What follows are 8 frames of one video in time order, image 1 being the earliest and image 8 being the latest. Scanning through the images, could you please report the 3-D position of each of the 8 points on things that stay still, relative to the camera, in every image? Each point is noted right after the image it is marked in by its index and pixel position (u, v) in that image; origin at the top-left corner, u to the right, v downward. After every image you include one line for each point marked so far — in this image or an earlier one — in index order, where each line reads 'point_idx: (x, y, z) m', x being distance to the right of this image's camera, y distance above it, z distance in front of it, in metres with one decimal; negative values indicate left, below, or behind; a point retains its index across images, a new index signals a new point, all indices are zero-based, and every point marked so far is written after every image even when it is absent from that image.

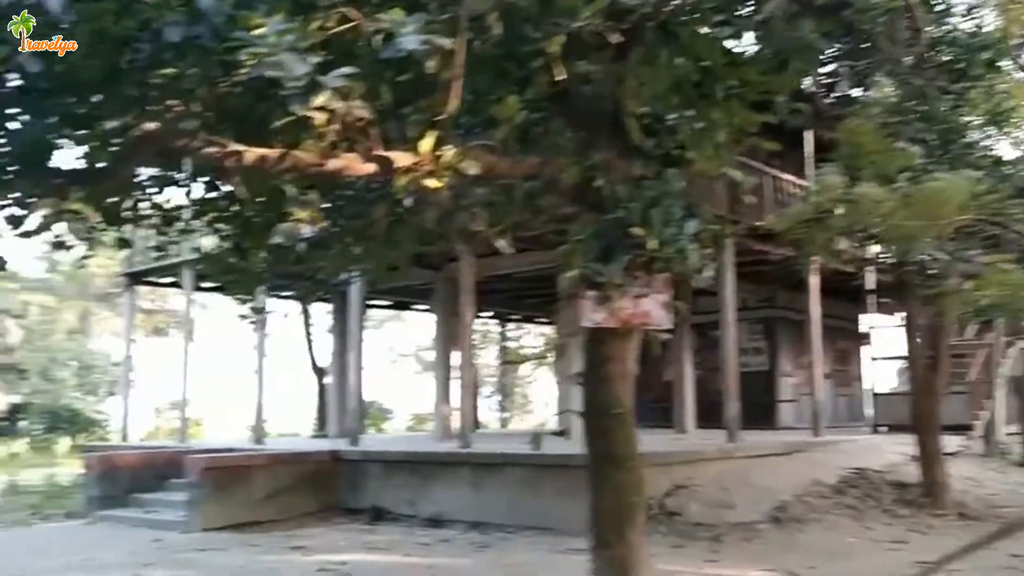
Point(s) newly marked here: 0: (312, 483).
0: (-2.1, -2.0, +9.5) m
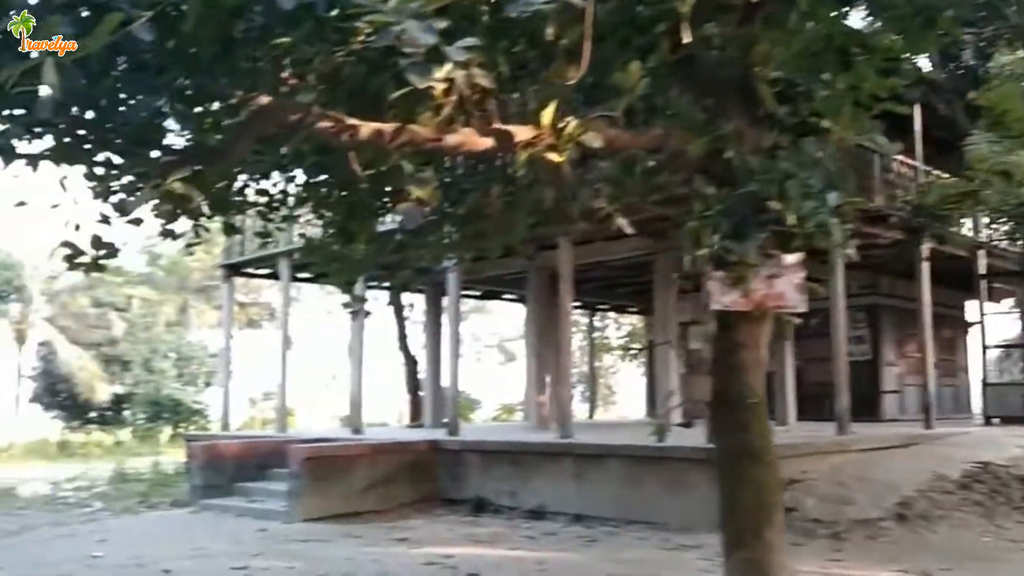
0: (-1.0, -1.9, +9.4) m
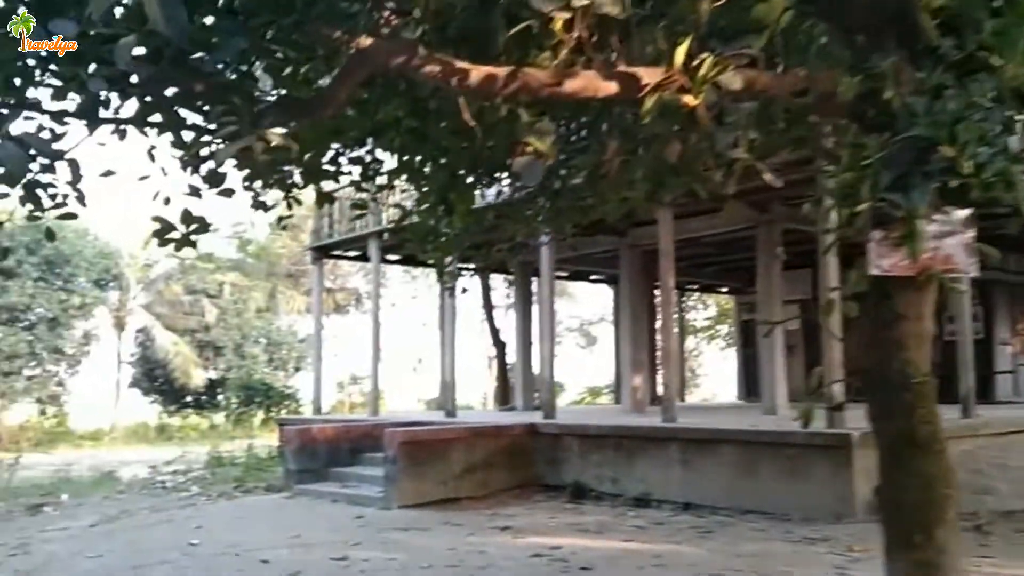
0: (0.0, -1.7, +9.0) m
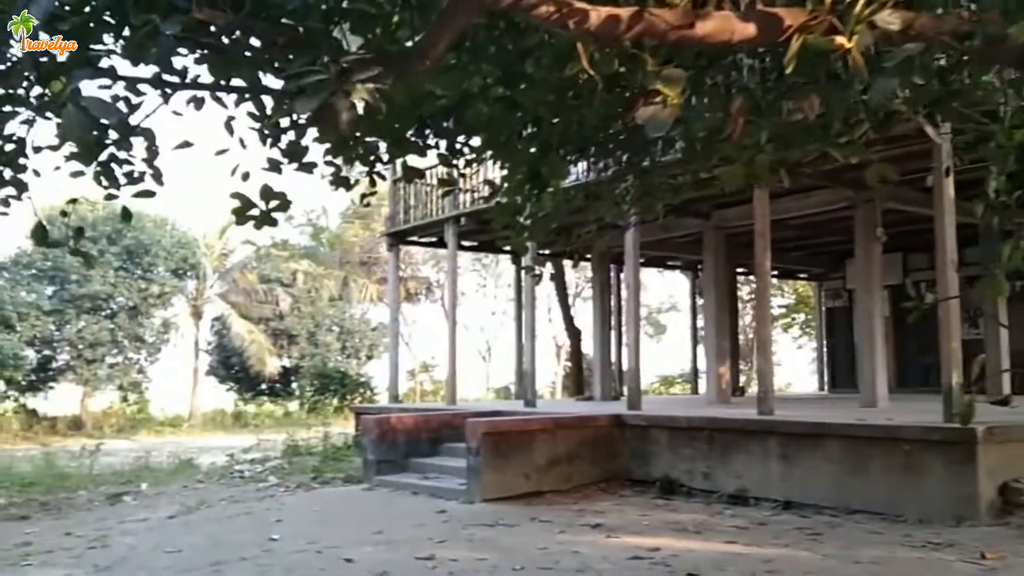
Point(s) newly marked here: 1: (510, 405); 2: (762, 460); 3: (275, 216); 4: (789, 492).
0: (+0.7, -1.5, +8.6) m
1: (0.0, -1.4, +11.1) m
2: (+2.0, -1.4, +7.4) m
3: (-1.1, +0.3, +4.2) m
4: (+2.2, -1.6, +7.2) m
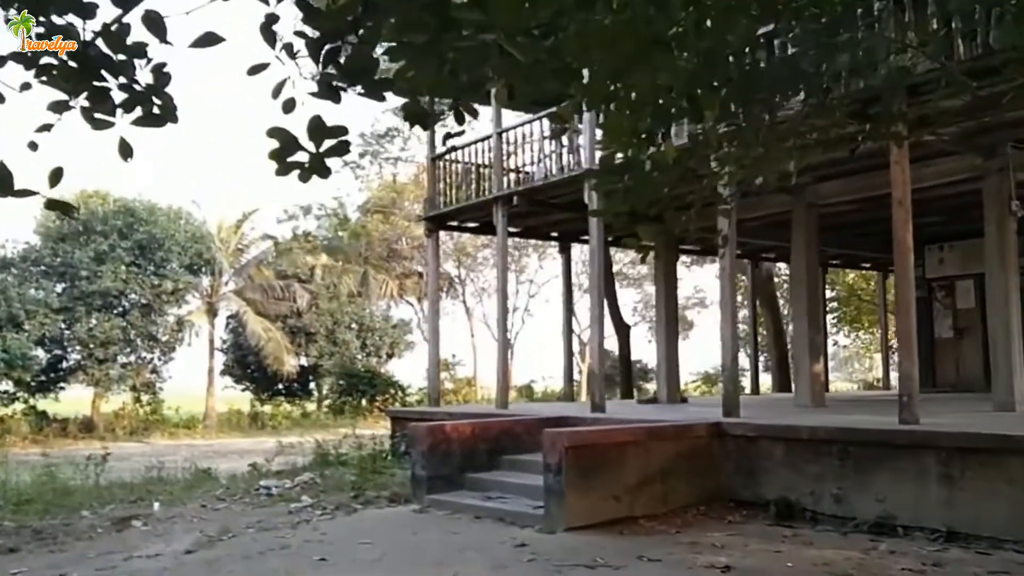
0: (+1.4, -1.4, +7.2) m
1: (+0.6, -1.3, +9.7) m
2: (+2.6, -1.2, +6.0) m
3: (-0.5, +0.4, +2.9) m
4: (+2.8, -1.5, +5.8) m
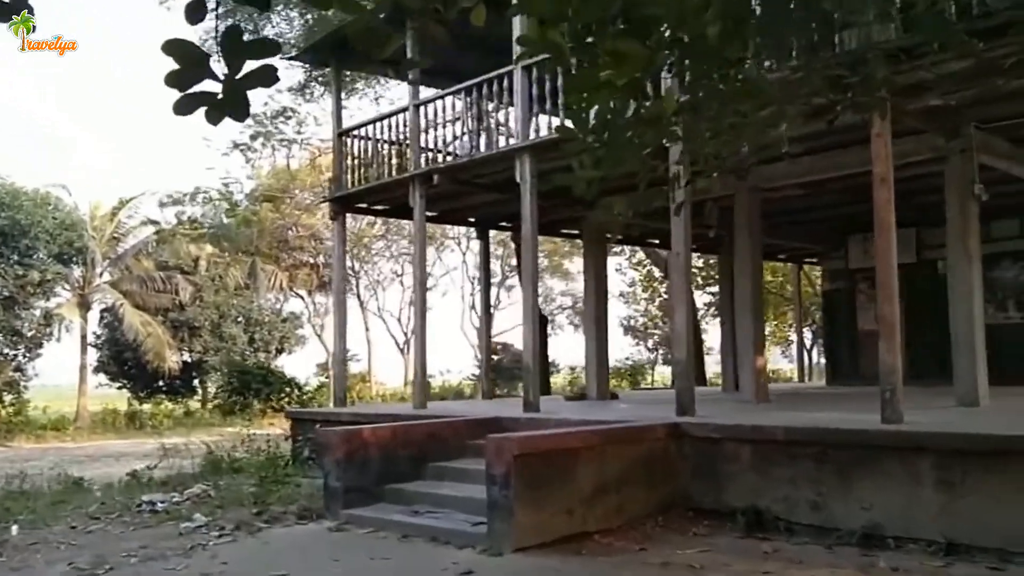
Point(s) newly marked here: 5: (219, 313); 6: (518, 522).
0: (+0.9, -1.3, +6.4) m
1: (-0.1, -1.2, +8.8) m
2: (+2.3, -1.2, +5.4) m
3: (-0.4, +0.5, +1.9) m
4: (+2.5, -1.4, +5.2) m
5: (-5.9, -0.5, +18.8) m
6: (0.0, -1.4, +5.7) m
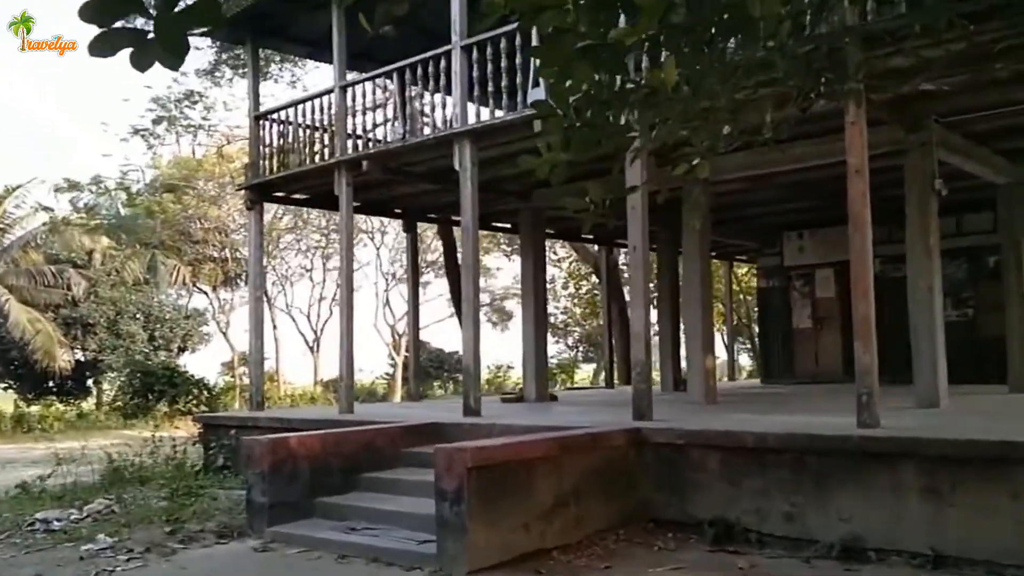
0: (+0.6, -1.2, +6.0) m
1: (-0.7, -1.1, +8.3) m
2: (+2.1, -1.1, +5.1) m
3: (-0.3, +0.5, +1.3) m
4: (+2.3, -1.3, +4.9) m
5: (-7.4, -0.4, +17.6) m
6: (-0.2, -1.4, +5.1) m
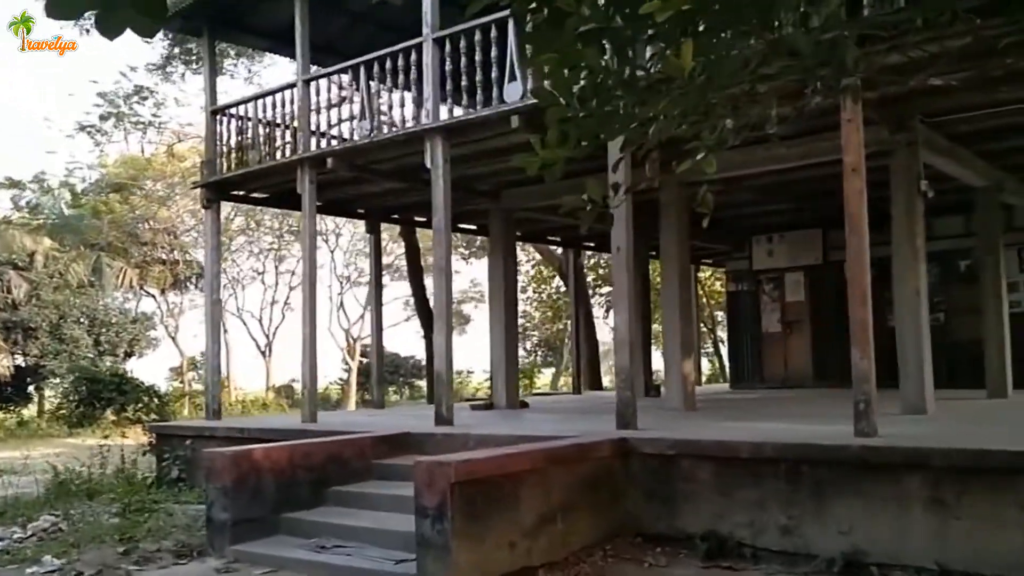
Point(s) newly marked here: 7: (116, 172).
0: (+0.5, -1.3, +5.7) m
1: (-0.9, -1.1, +7.9) m
2: (+2.0, -1.2, +4.9) m
3: (-0.2, +0.5, +1.0) m
4: (+2.2, -1.4, +4.7) m
5: (-8.1, -0.5, +16.9) m
6: (-0.3, -1.4, +4.8) m
7: (-7.7, +2.3, +18.2) m
